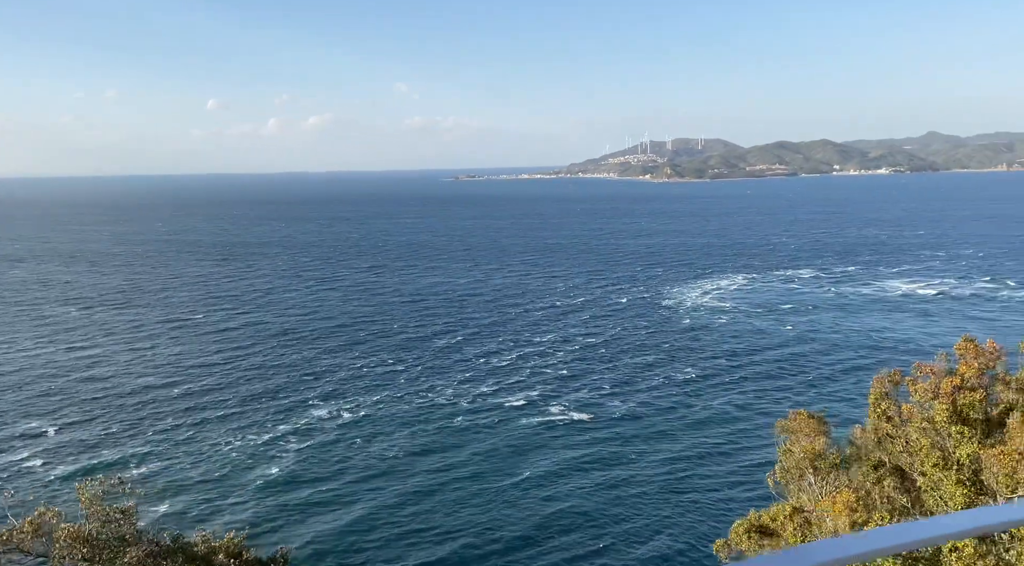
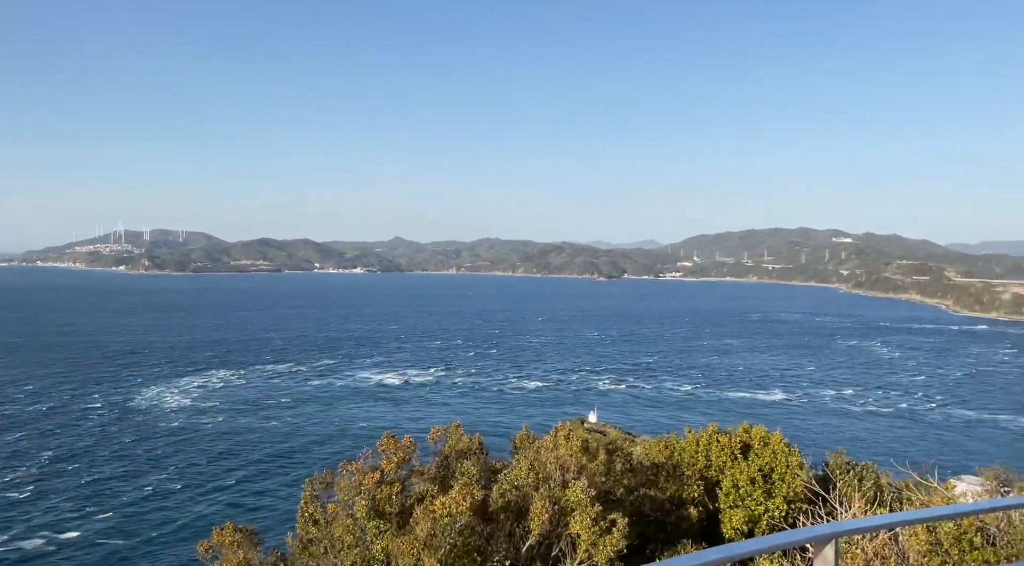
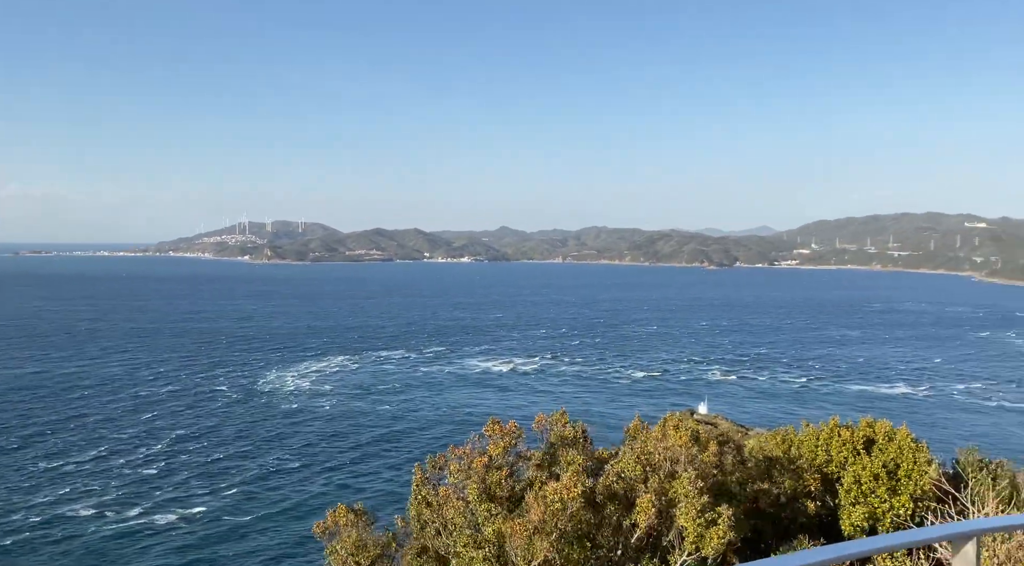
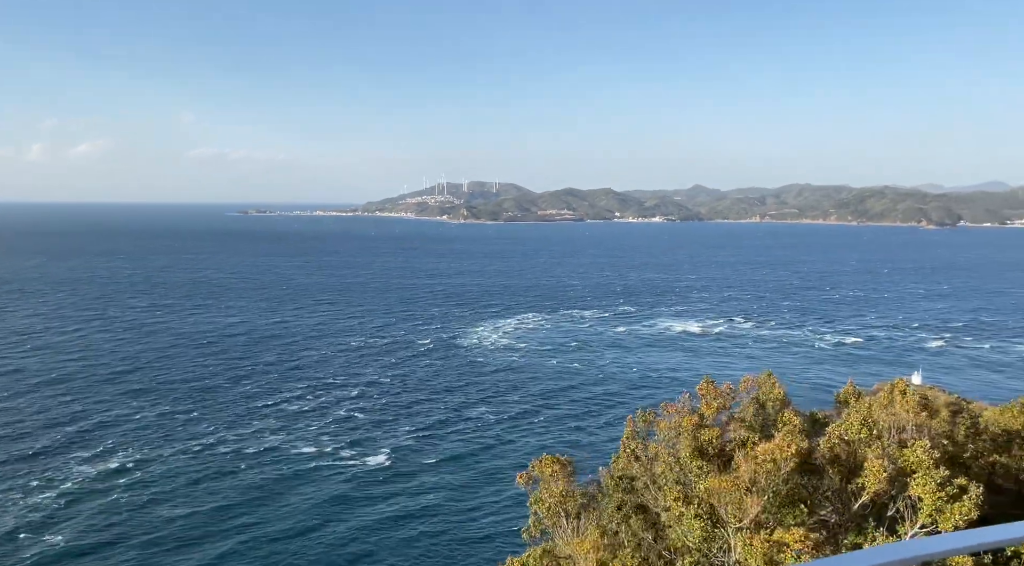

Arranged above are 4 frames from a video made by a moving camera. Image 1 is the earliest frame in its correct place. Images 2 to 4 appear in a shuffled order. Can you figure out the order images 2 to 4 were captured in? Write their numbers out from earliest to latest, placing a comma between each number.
4, 3, 2
